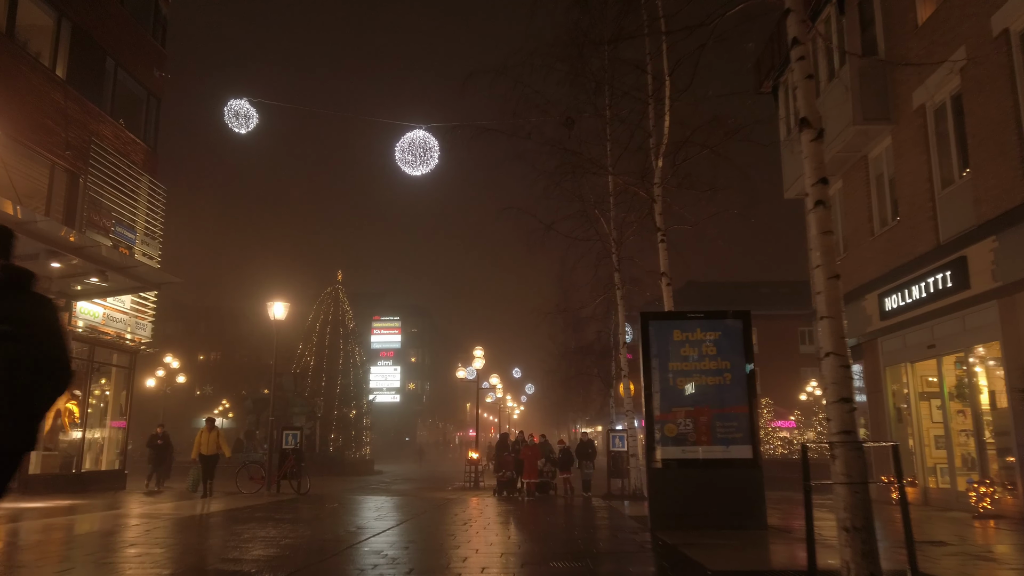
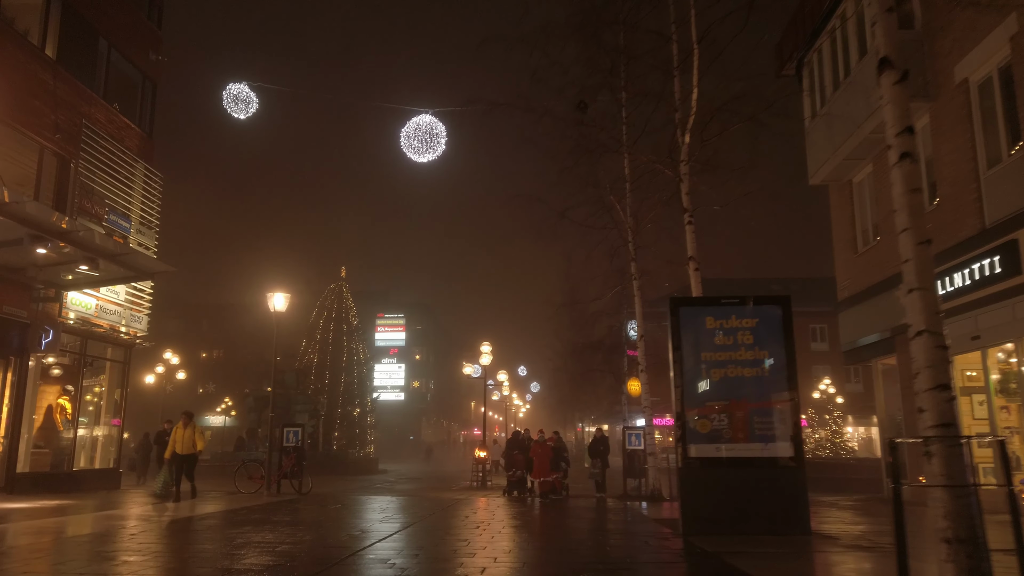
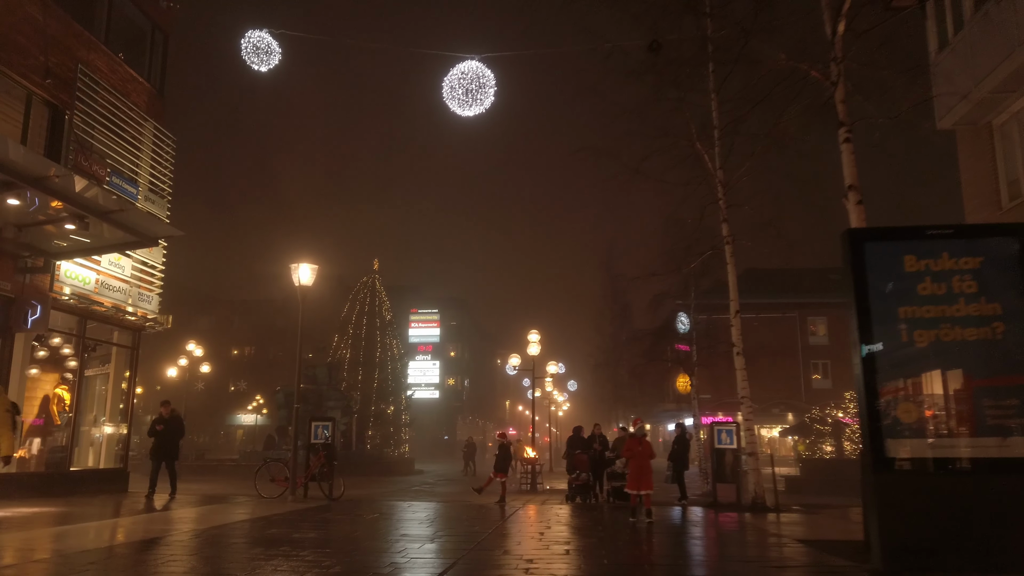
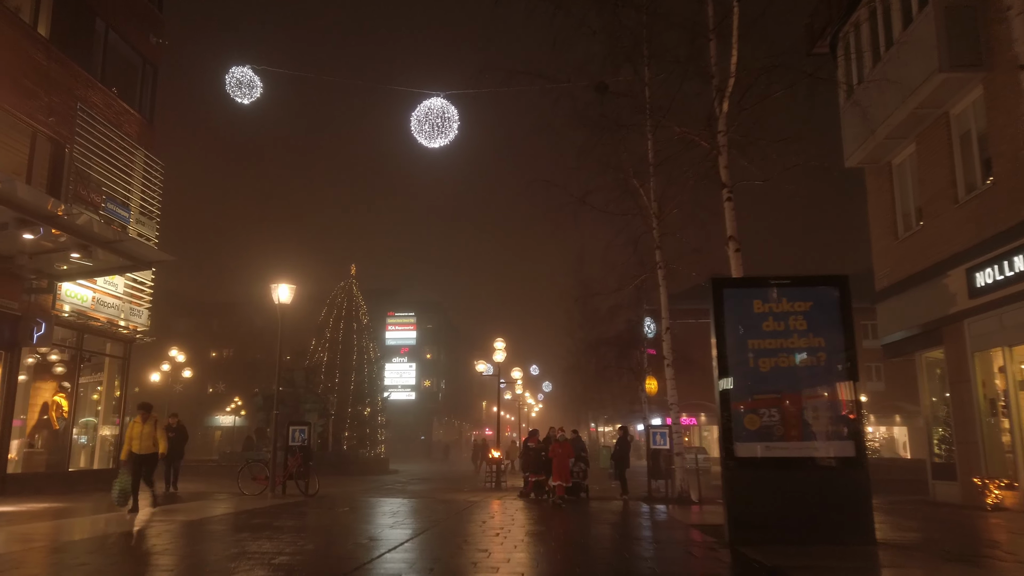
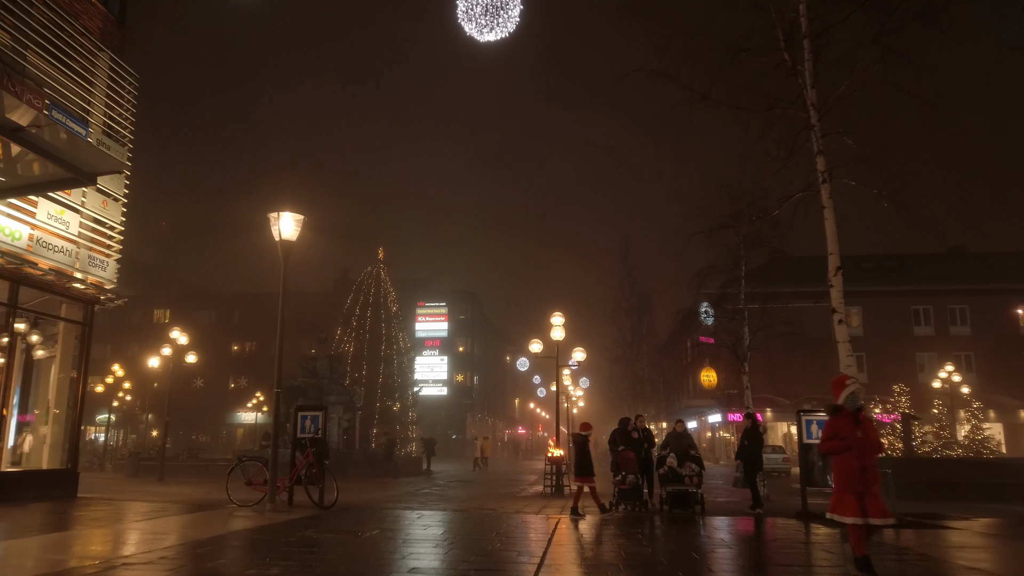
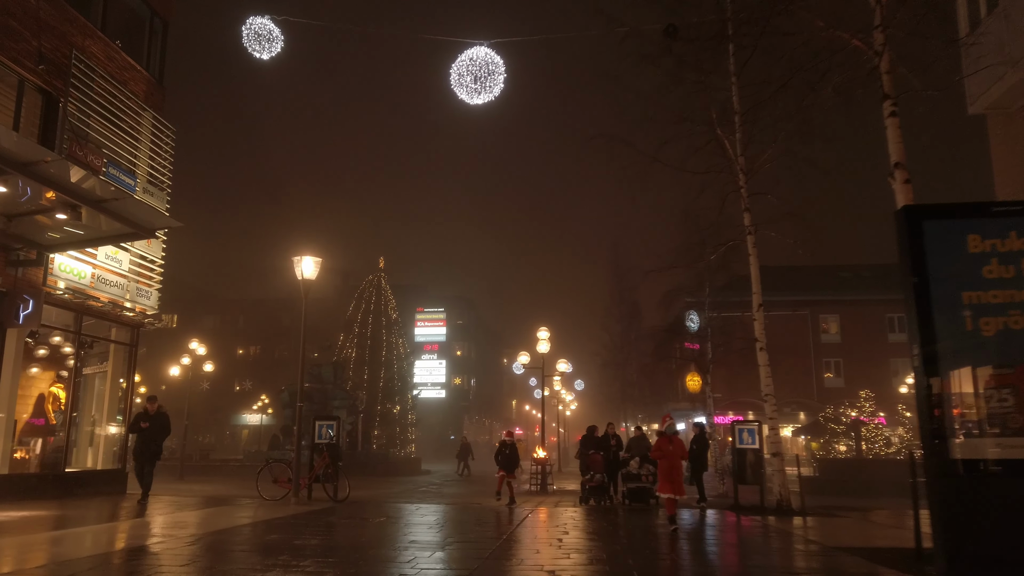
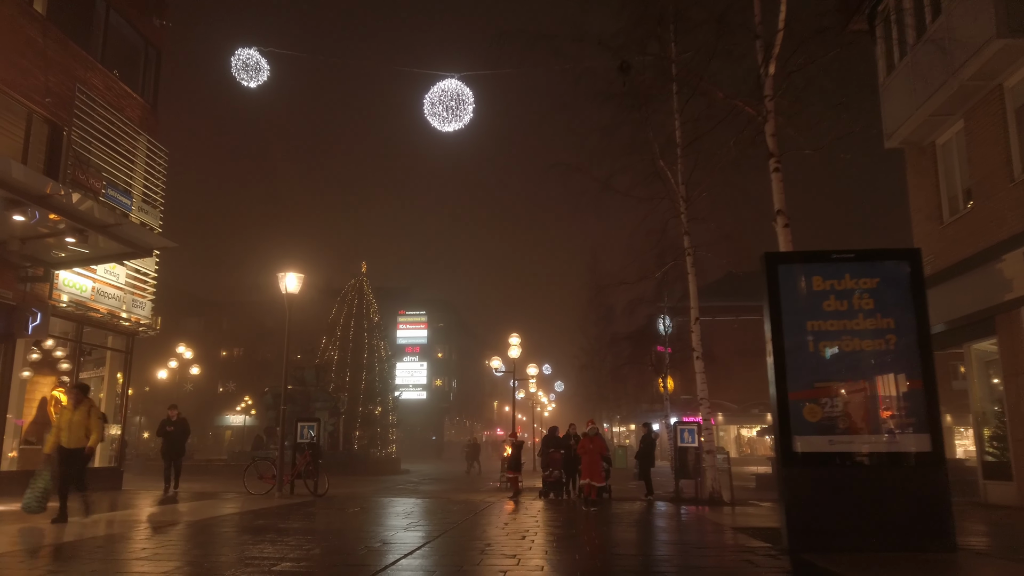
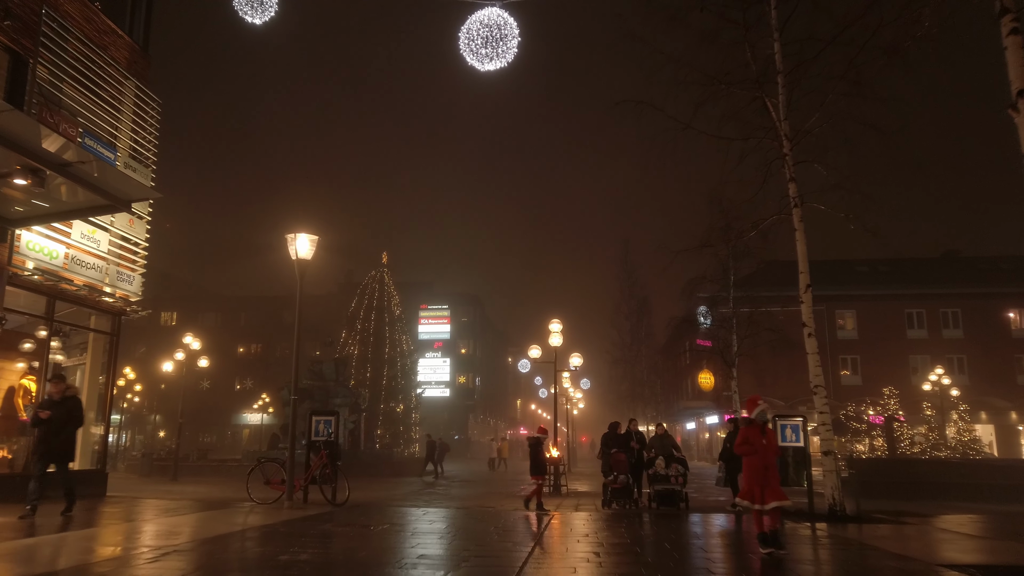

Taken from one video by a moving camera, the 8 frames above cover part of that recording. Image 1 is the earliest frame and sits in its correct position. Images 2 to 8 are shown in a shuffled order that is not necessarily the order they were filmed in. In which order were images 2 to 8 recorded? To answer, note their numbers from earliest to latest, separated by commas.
2, 4, 7, 3, 6, 8, 5
